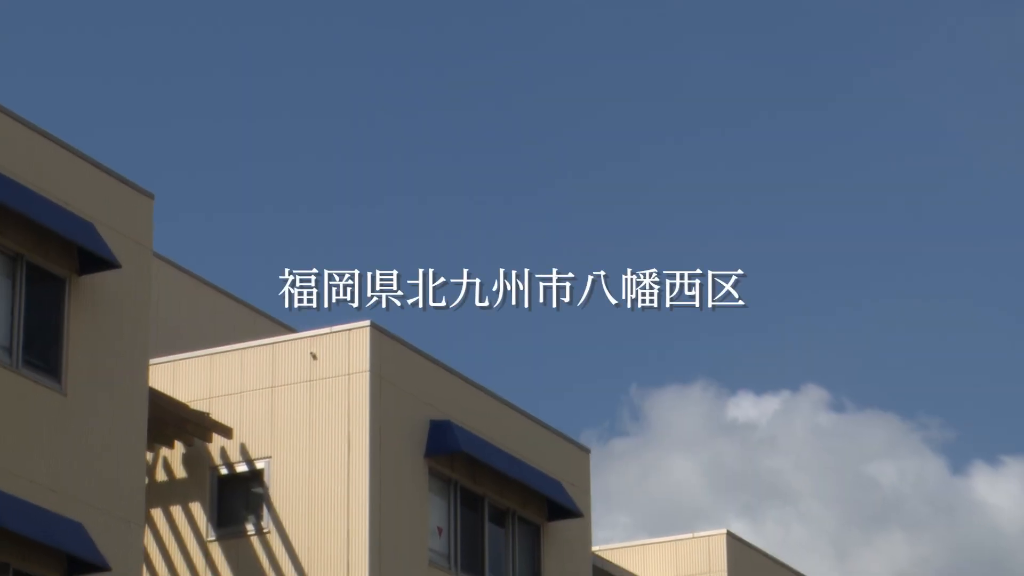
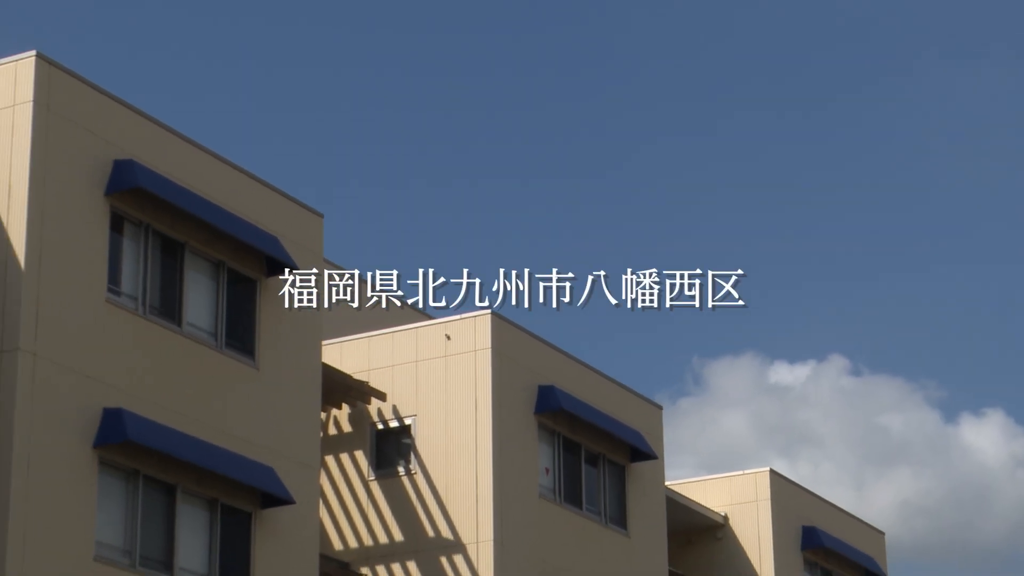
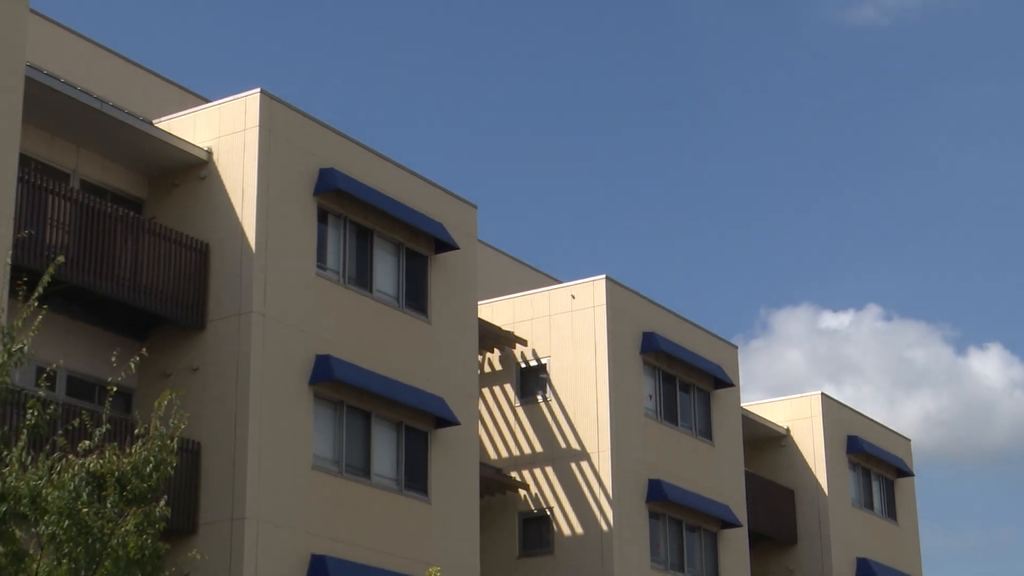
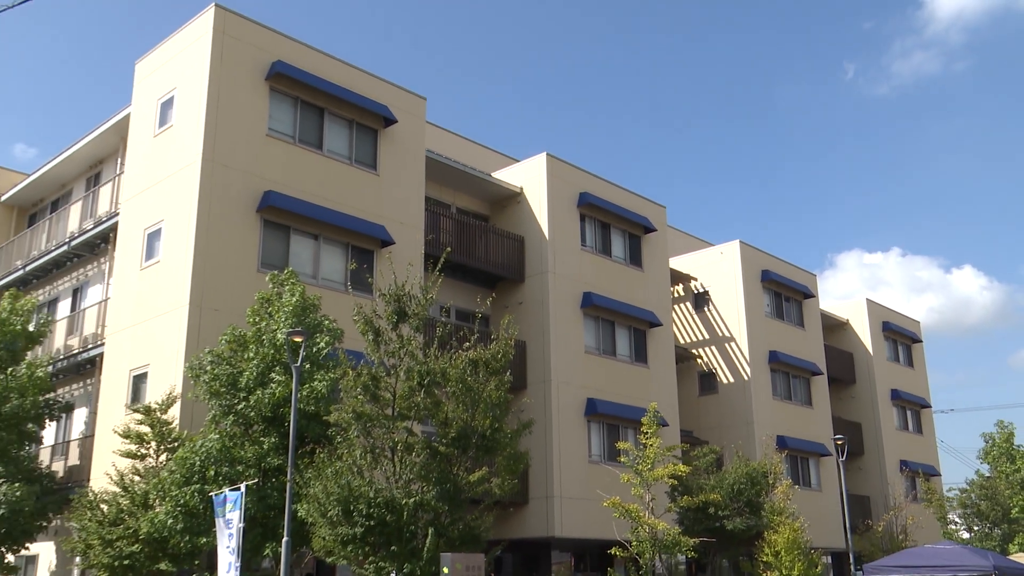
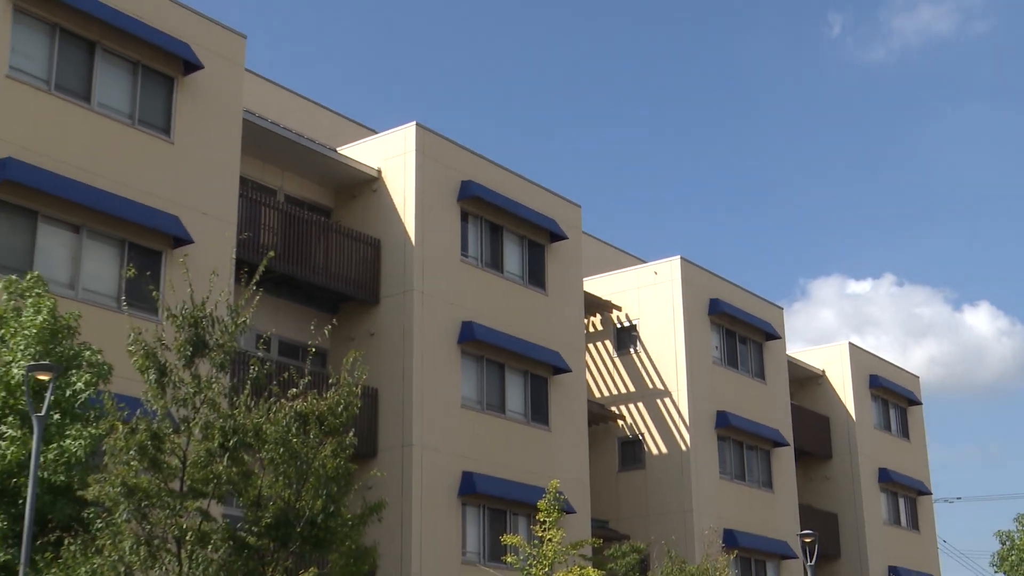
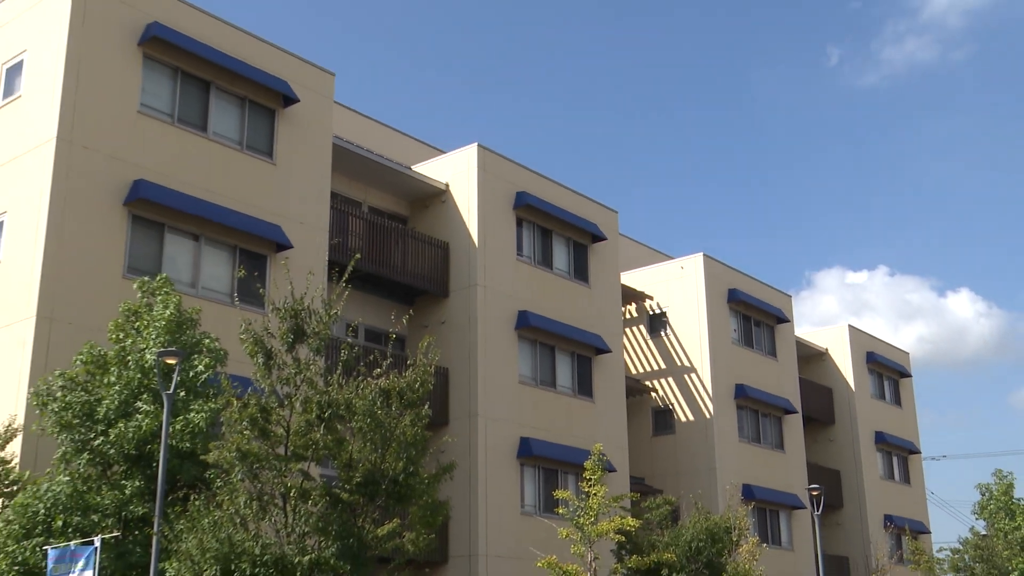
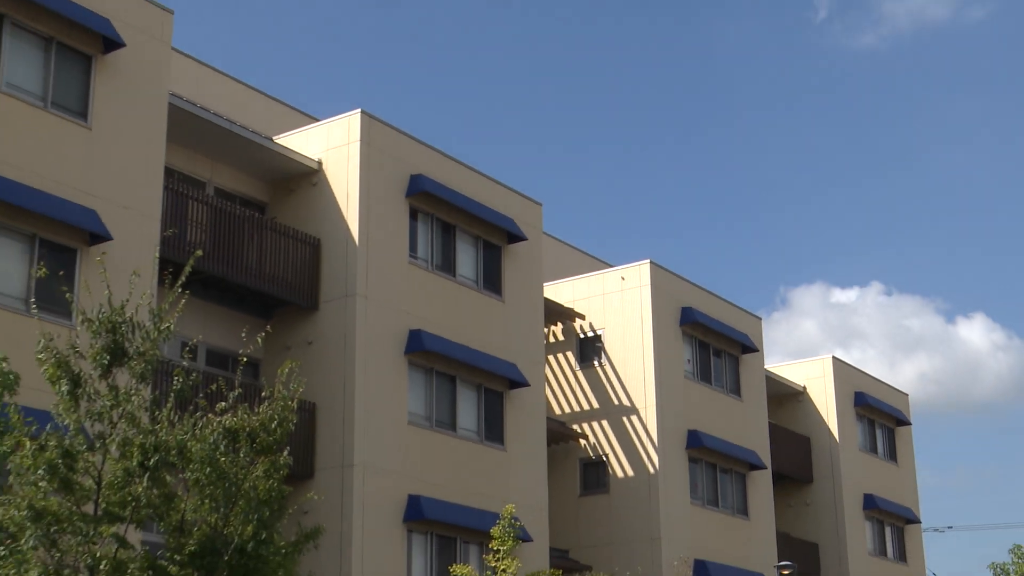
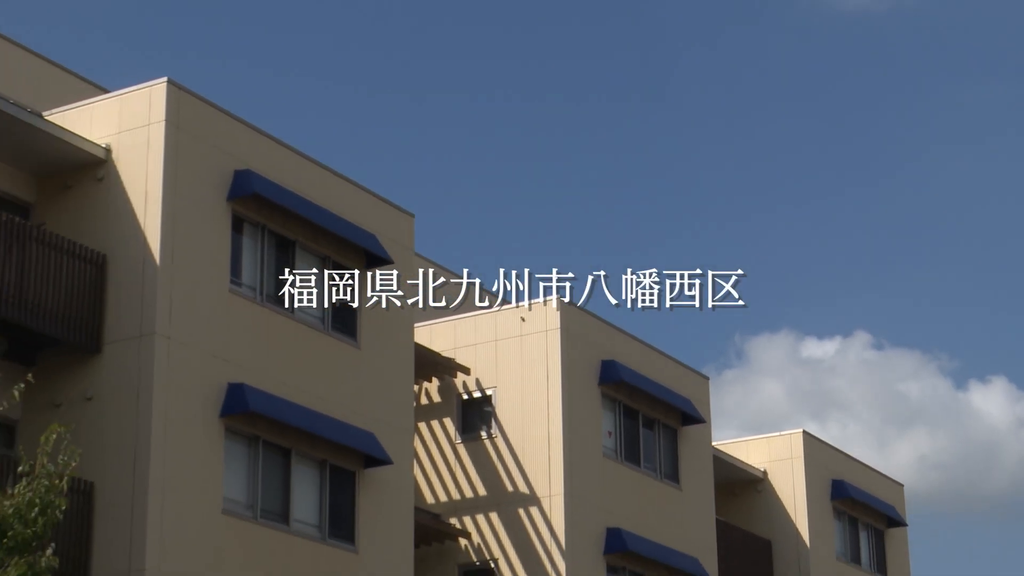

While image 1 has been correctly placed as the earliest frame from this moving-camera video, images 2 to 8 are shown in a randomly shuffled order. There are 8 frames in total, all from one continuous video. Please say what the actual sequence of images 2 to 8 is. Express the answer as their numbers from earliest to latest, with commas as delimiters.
2, 8, 3, 7, 5, 6, 4
